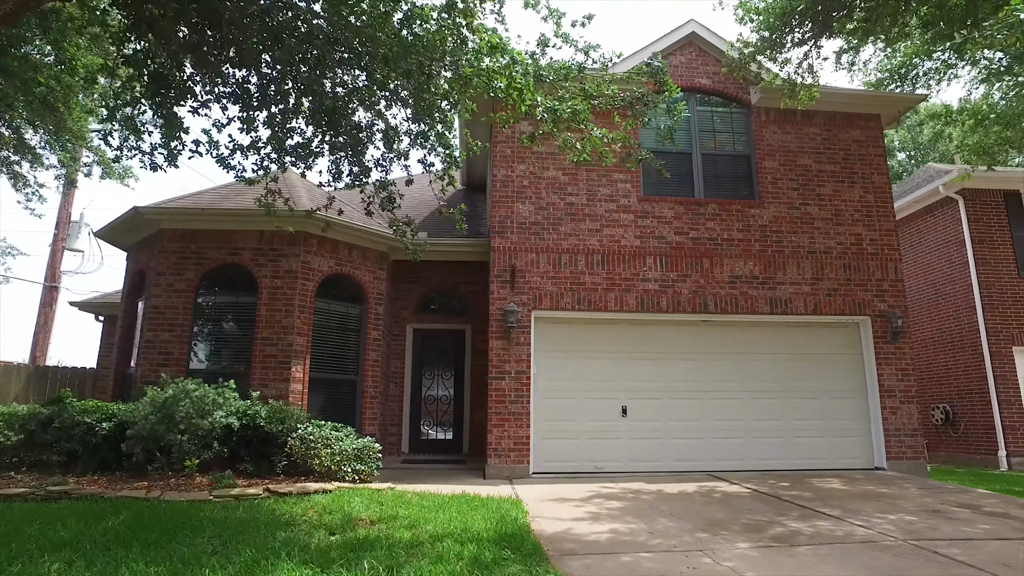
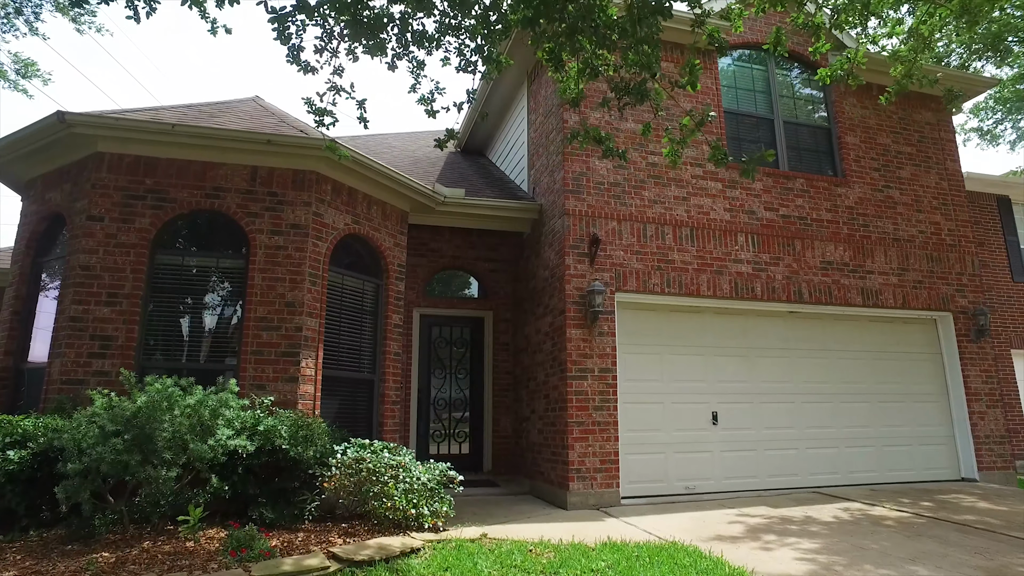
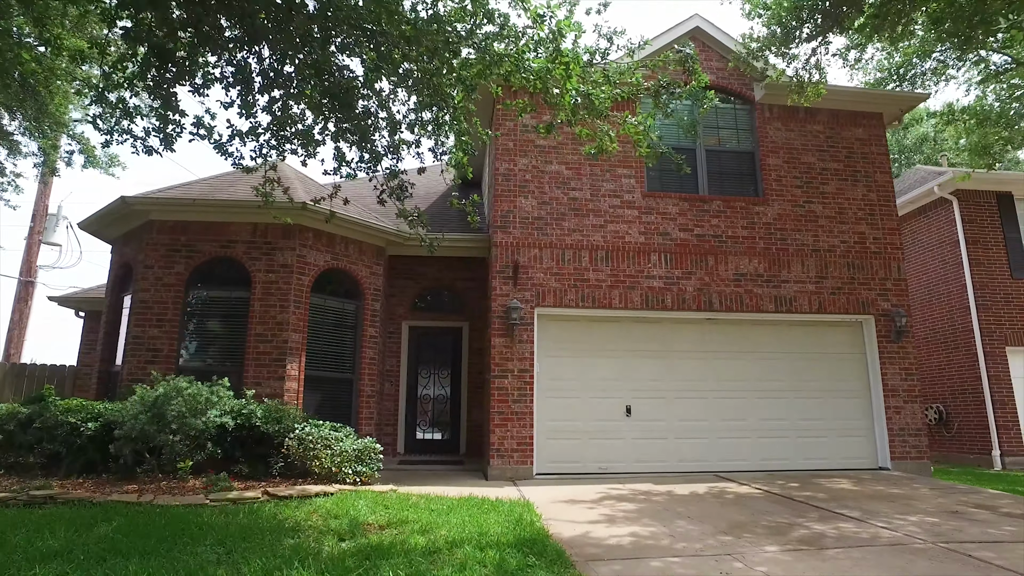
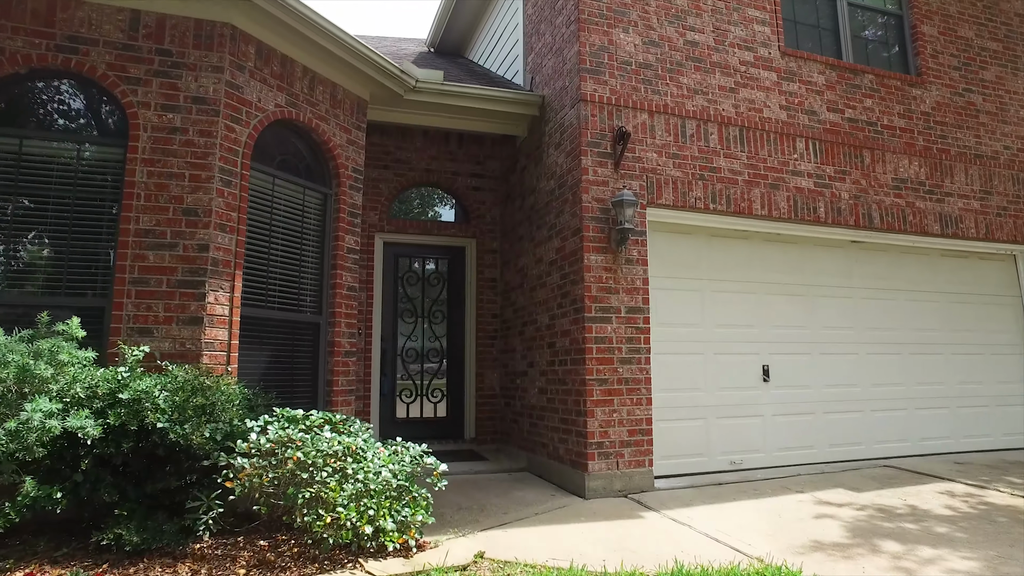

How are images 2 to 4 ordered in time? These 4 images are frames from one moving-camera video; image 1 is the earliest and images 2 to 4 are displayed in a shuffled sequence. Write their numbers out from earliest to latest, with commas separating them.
3, 2, 4
